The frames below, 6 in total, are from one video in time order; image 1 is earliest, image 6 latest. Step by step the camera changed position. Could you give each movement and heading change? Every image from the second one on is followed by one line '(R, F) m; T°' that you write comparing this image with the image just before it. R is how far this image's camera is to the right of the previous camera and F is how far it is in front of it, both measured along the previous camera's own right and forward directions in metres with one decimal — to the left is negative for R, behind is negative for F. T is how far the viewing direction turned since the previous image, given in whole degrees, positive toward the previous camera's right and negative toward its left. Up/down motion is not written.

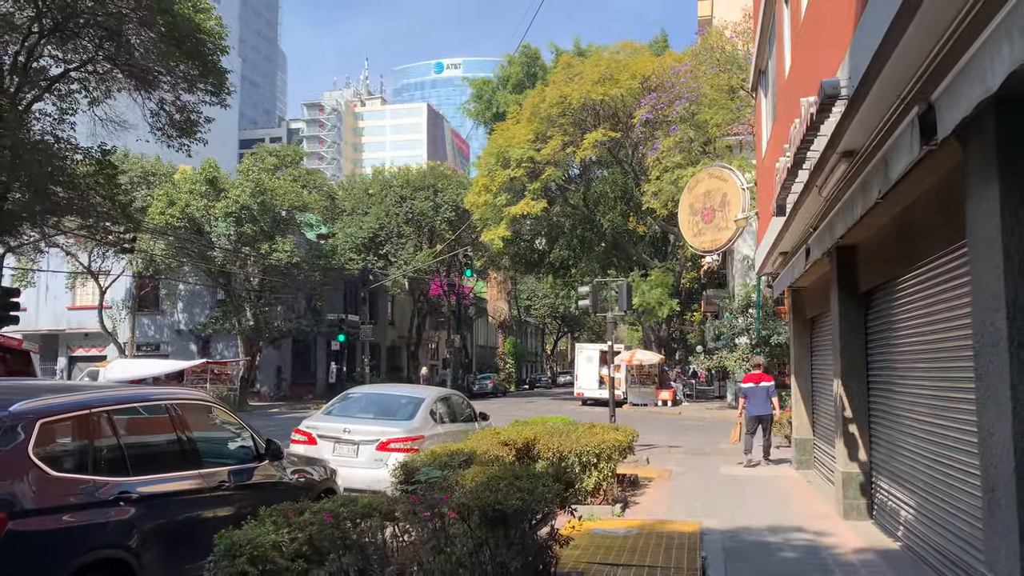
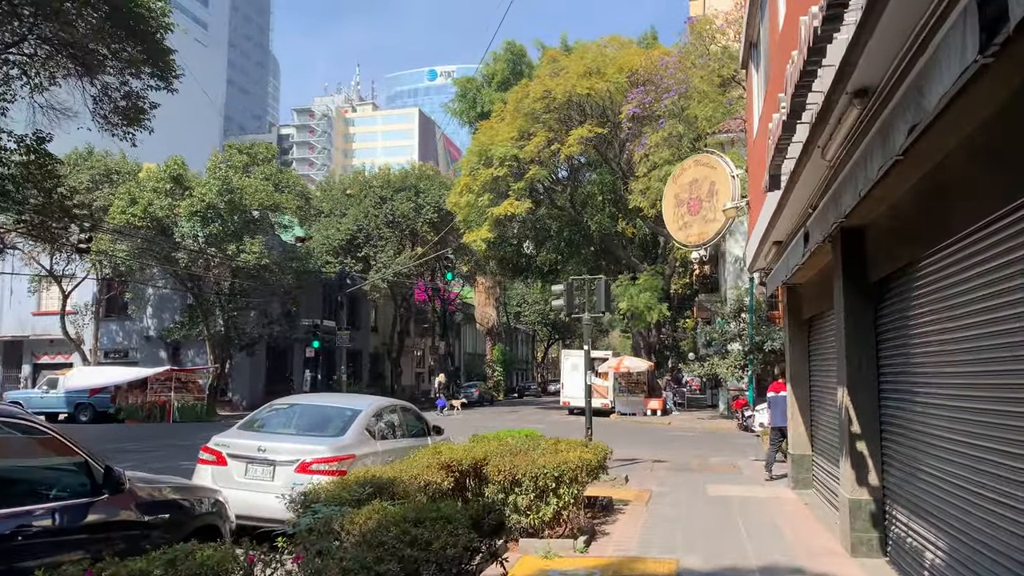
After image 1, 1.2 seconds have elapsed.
(+0.5, +1.3) m; 0°
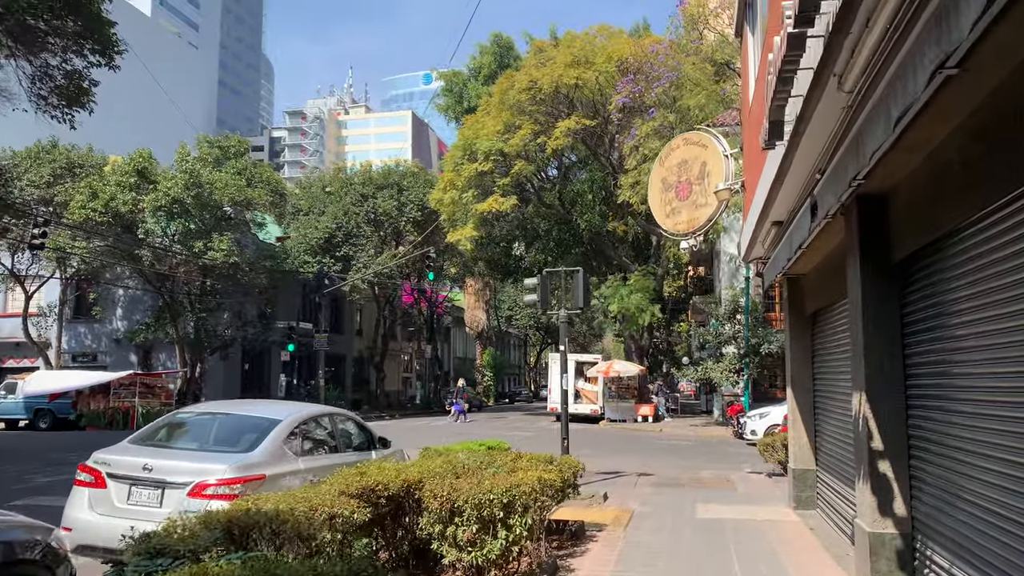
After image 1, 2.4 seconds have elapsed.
(+0.4, +1.3) m; 0°
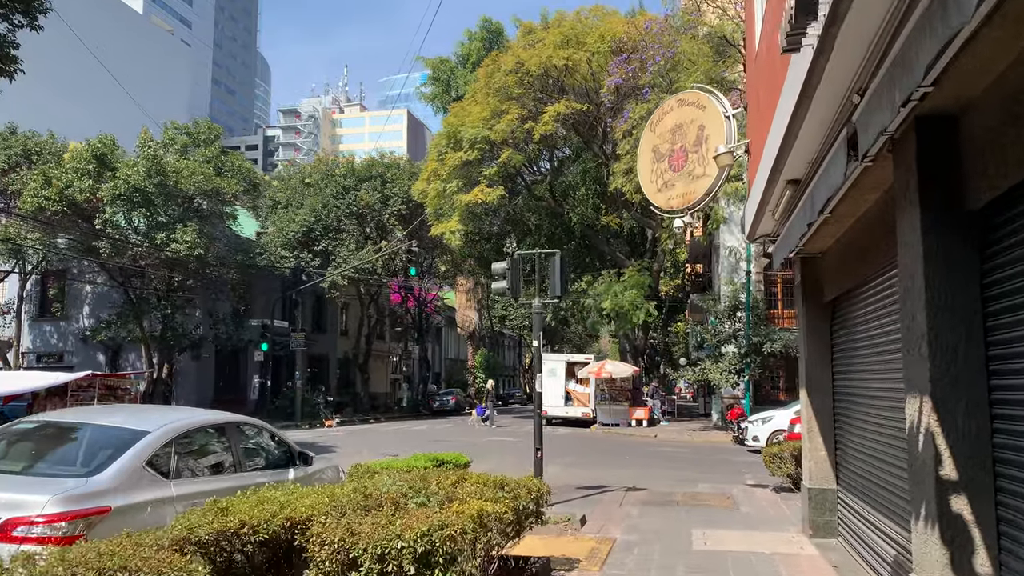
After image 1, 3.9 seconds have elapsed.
(+0.4, +1.6) m; 0°
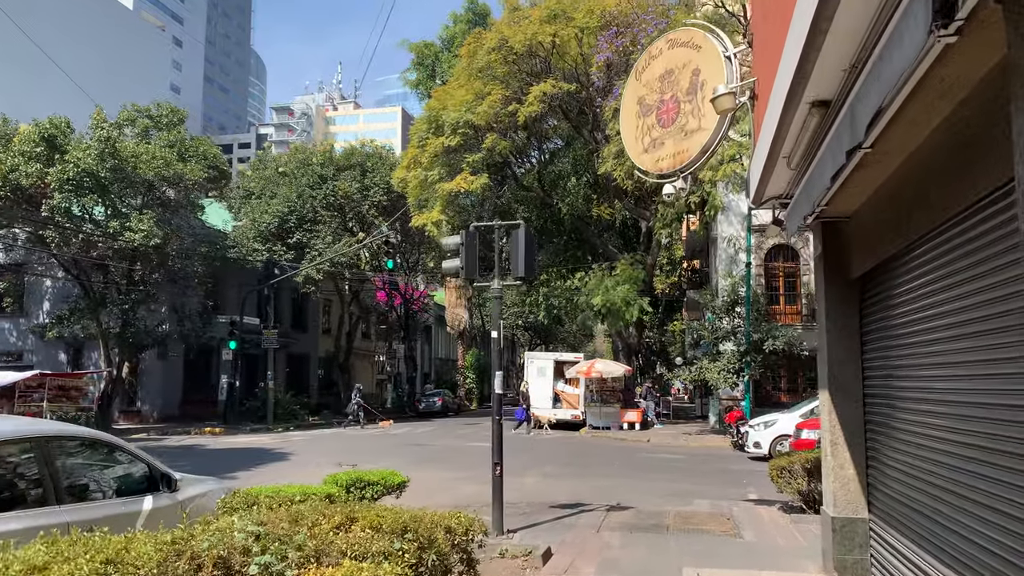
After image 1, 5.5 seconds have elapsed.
(+0.4, +1.7) m; 0°
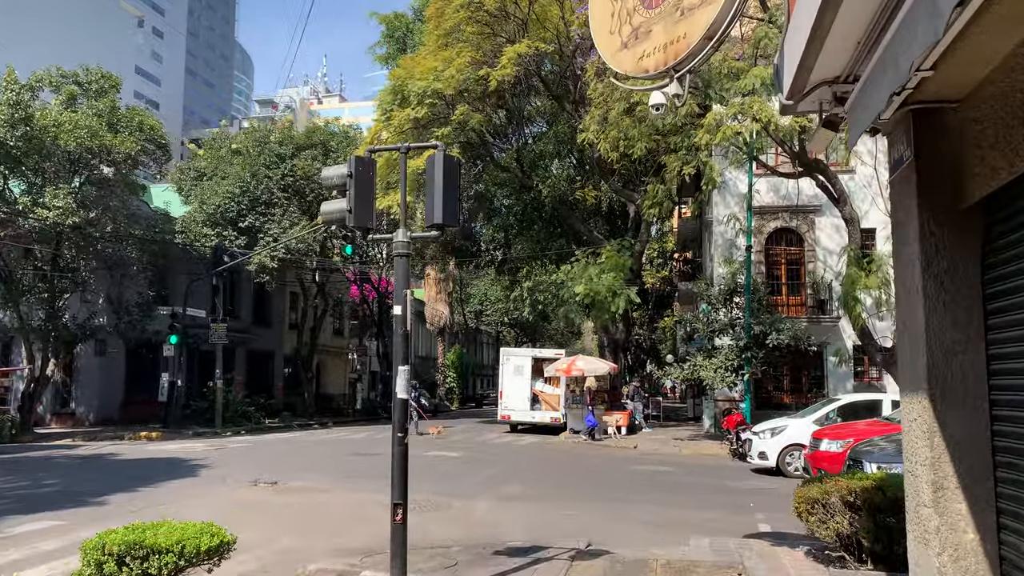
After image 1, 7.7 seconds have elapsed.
(+0.5, +2.5) m; +1°
